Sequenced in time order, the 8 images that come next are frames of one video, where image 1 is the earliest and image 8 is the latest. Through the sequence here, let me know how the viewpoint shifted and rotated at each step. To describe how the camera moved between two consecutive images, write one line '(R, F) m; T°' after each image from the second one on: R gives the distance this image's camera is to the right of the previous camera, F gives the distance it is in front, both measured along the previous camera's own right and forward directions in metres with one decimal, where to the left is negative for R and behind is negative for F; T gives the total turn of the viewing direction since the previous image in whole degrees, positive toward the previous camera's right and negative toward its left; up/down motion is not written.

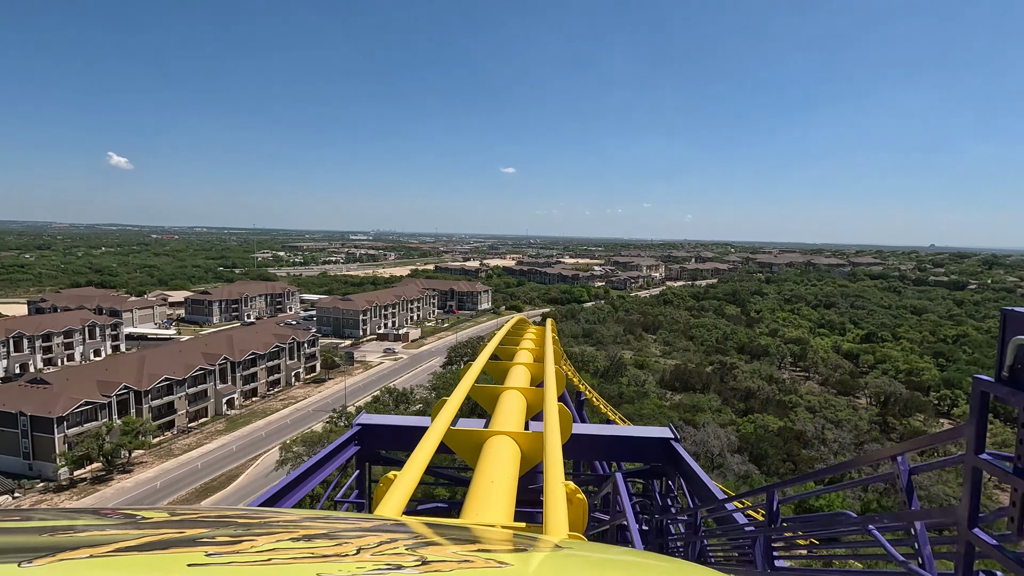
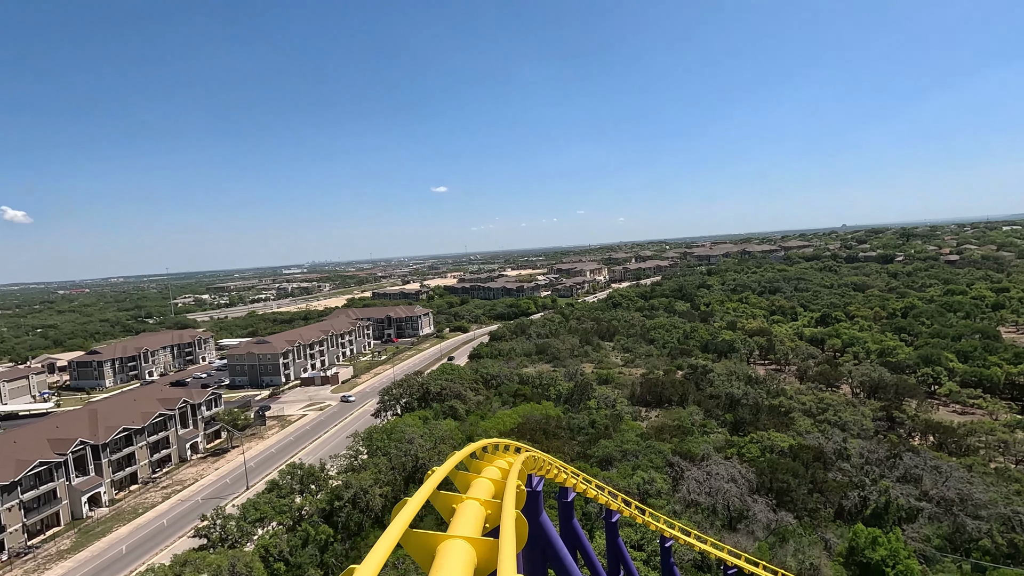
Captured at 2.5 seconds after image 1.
(+0.4, +5.0) m; +6°
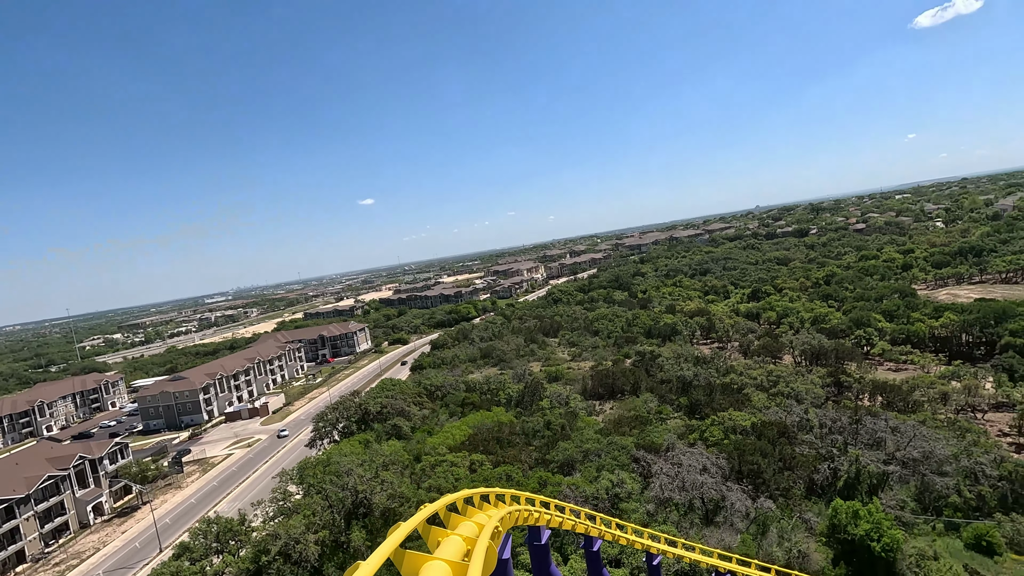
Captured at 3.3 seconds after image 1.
(+0.1, +1.6) m; +7°
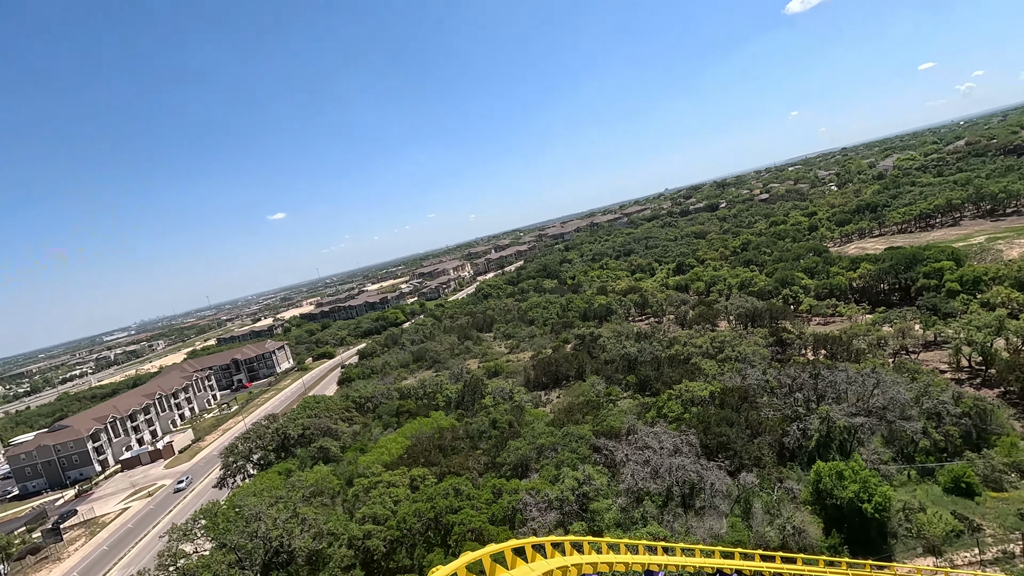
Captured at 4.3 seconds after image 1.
(0.0, +2.1) m; +8°
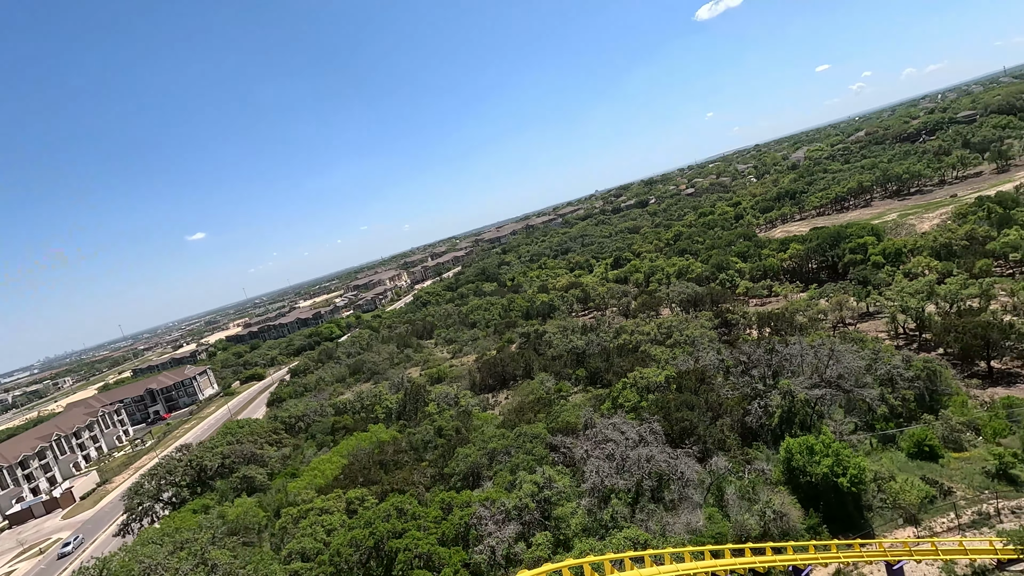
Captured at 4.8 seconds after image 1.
(0.0, +1.4) m; +7°
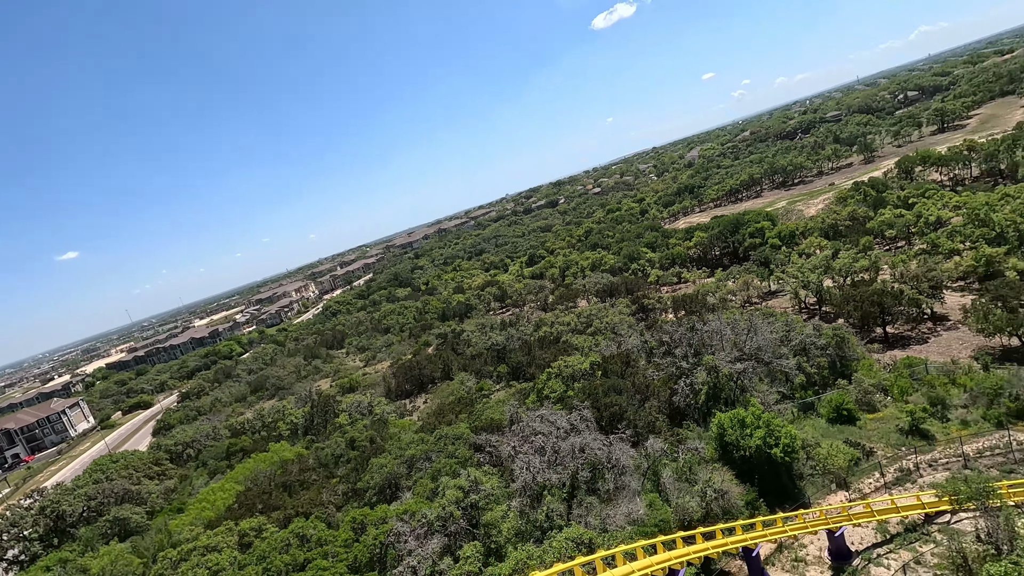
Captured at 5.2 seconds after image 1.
(+0.1, +1.1) m; +9°
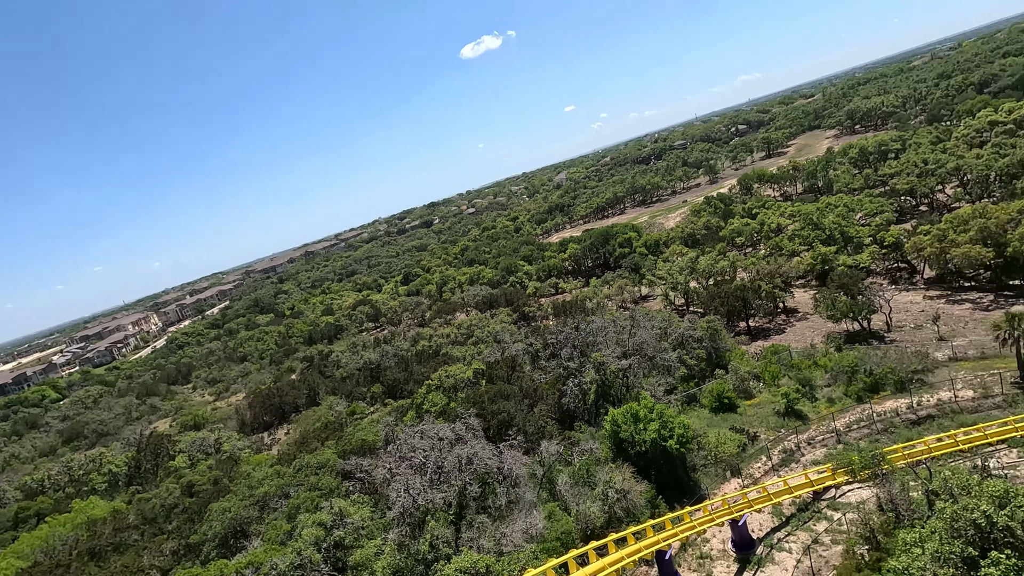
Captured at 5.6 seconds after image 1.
(+0.1, +1.3) m; +13°
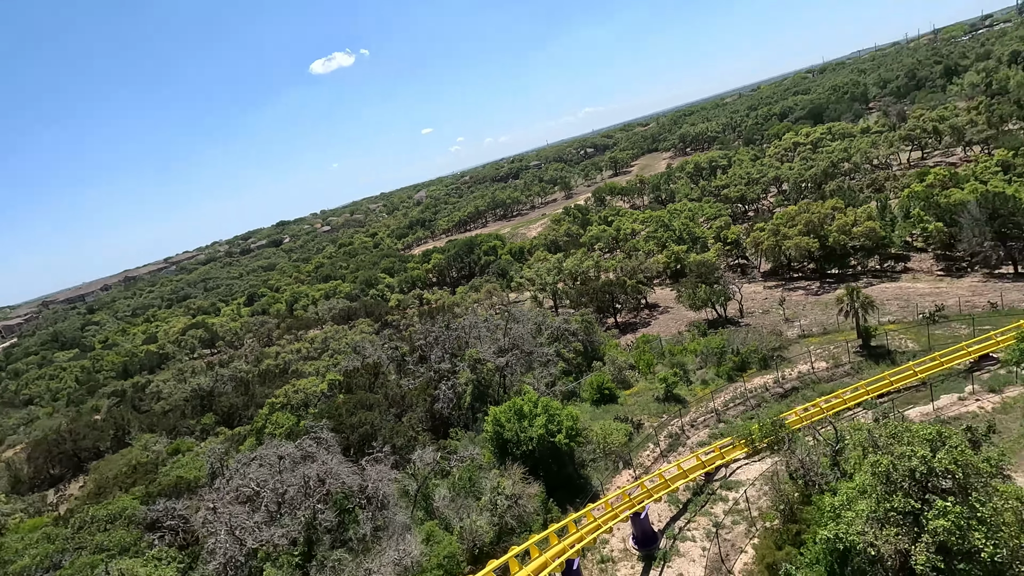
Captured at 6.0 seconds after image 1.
(0.0, +1.4) m; +15°
